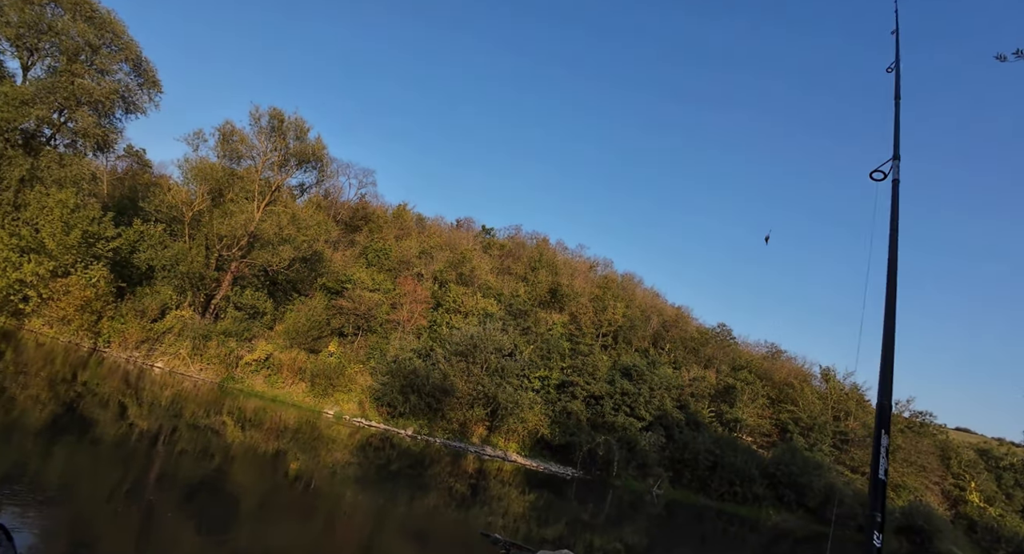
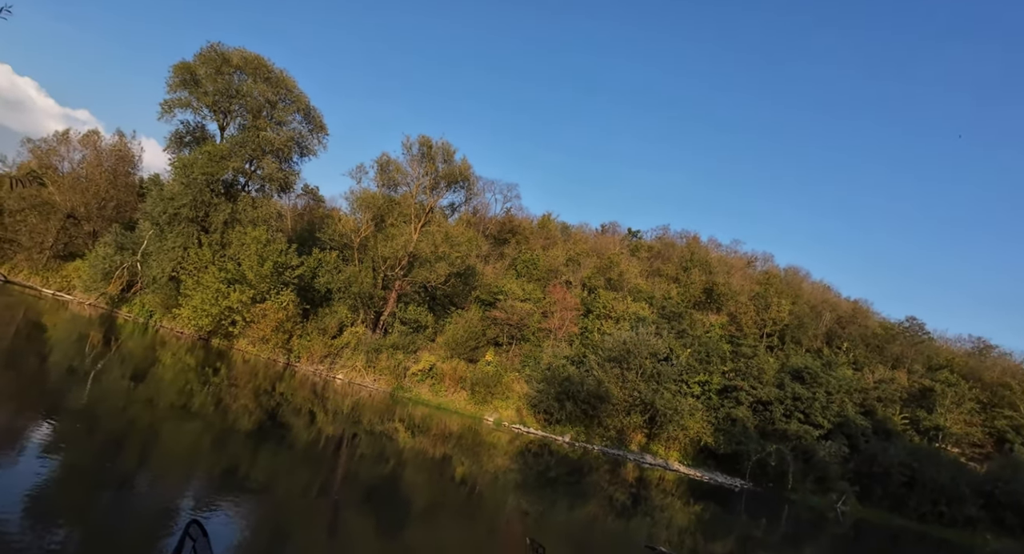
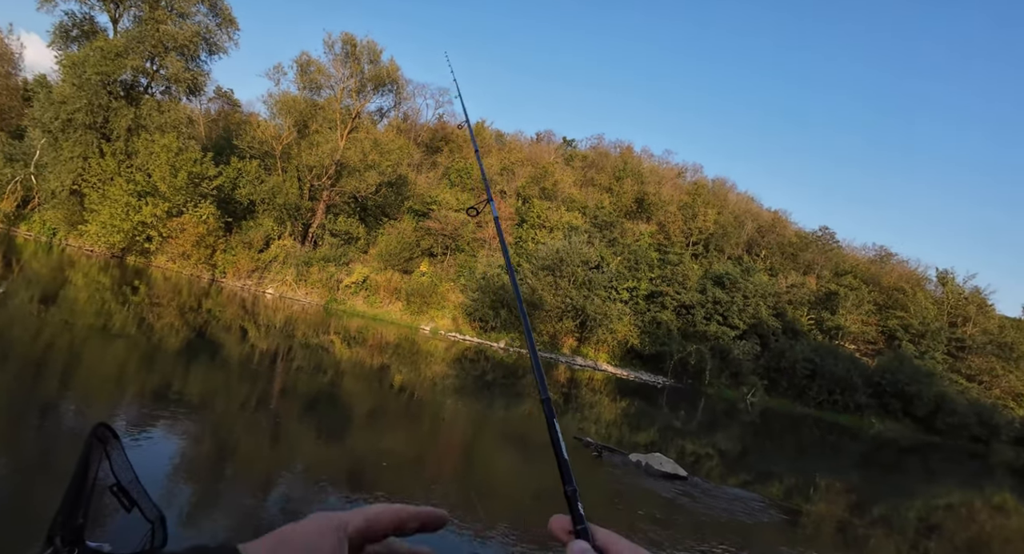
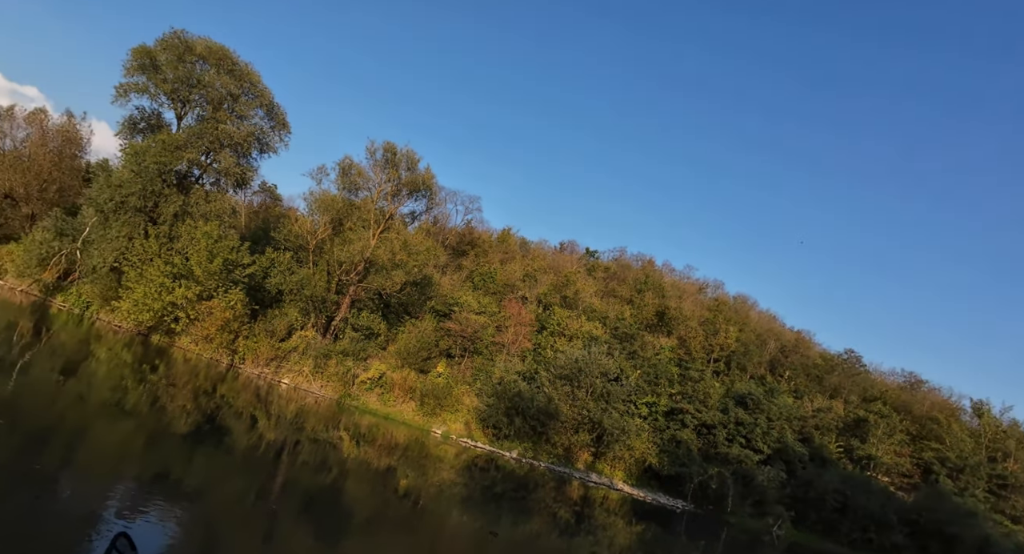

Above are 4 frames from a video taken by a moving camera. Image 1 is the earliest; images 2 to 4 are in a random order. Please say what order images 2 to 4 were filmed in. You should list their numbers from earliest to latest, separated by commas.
4, 2, 3
